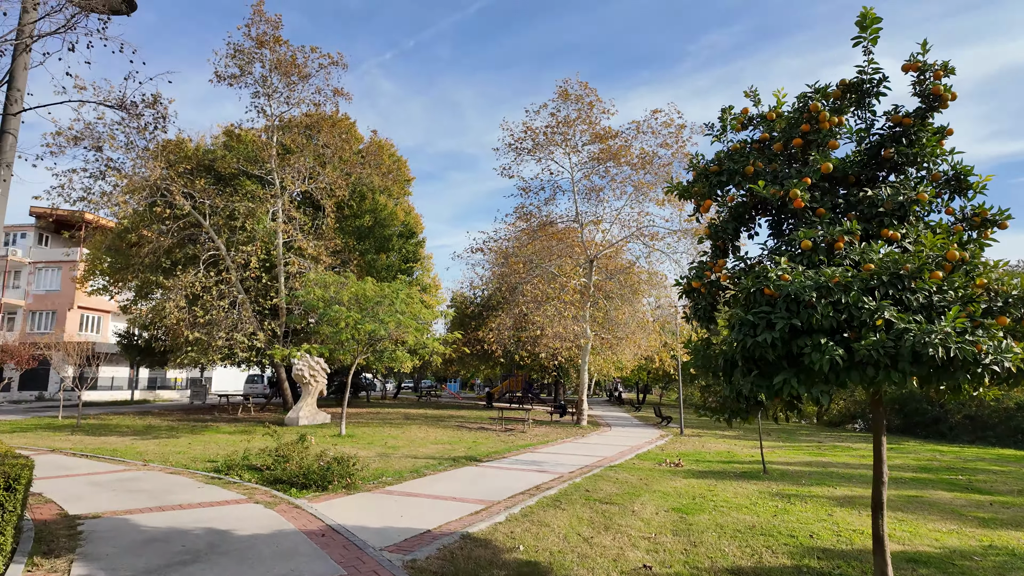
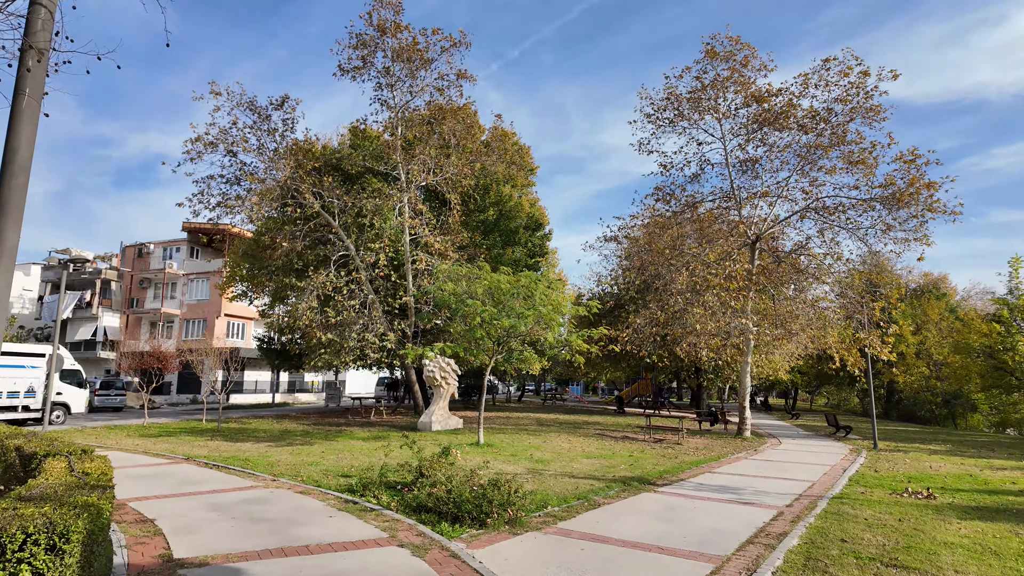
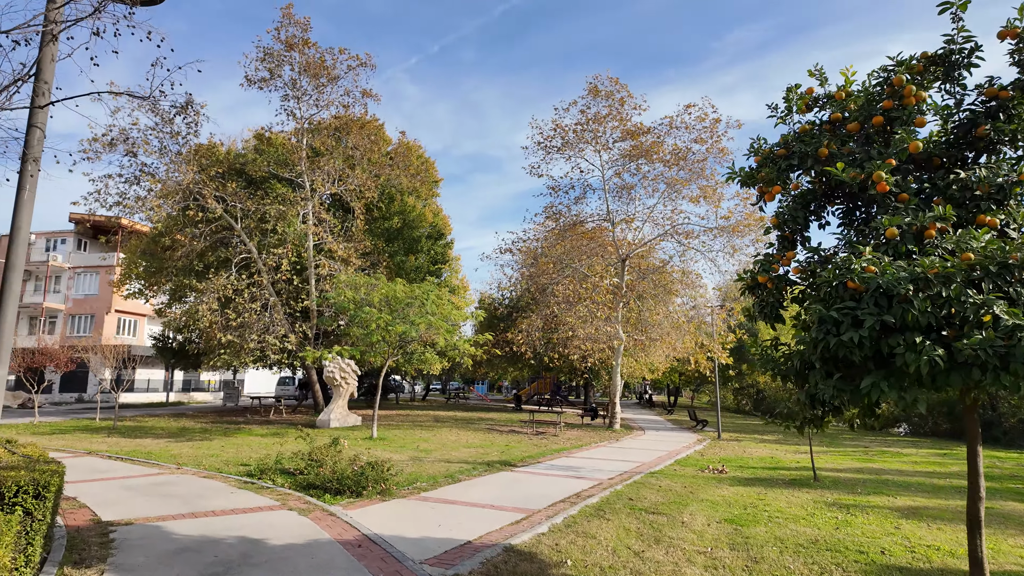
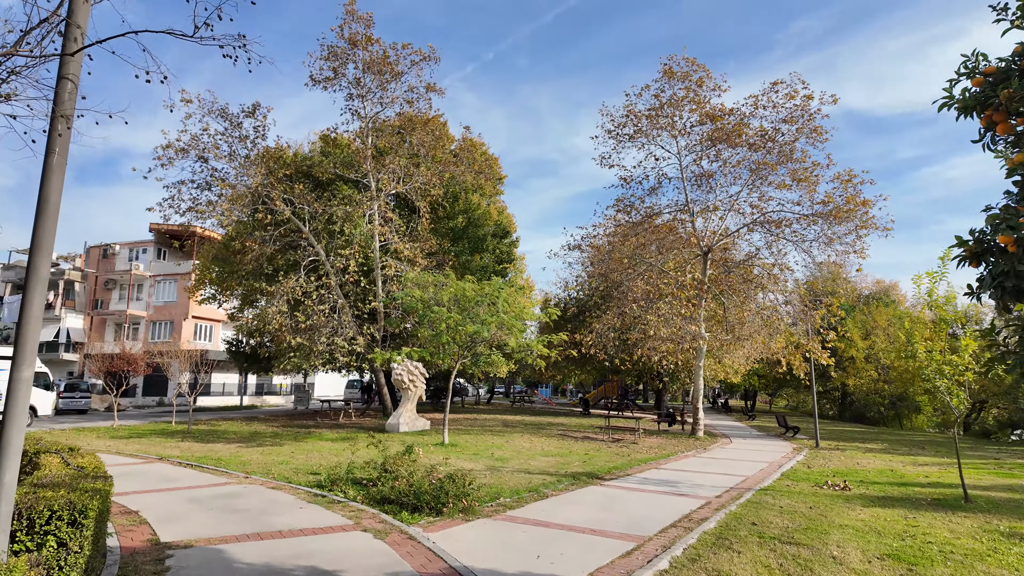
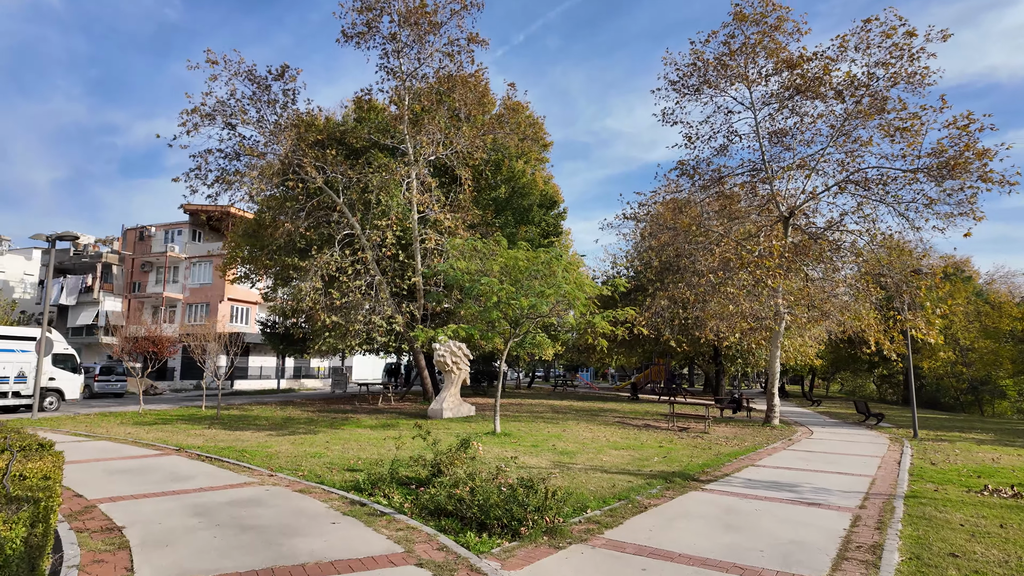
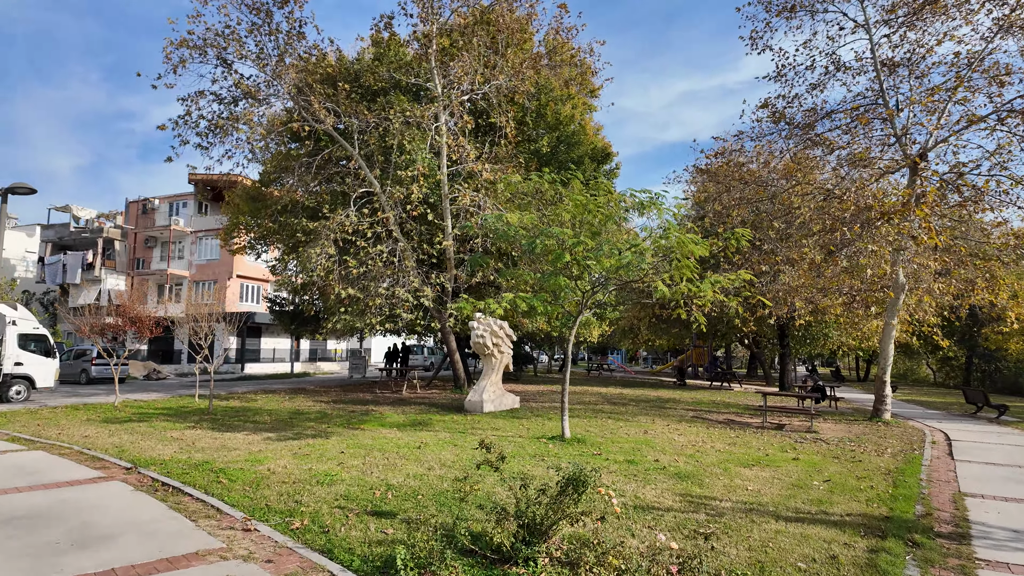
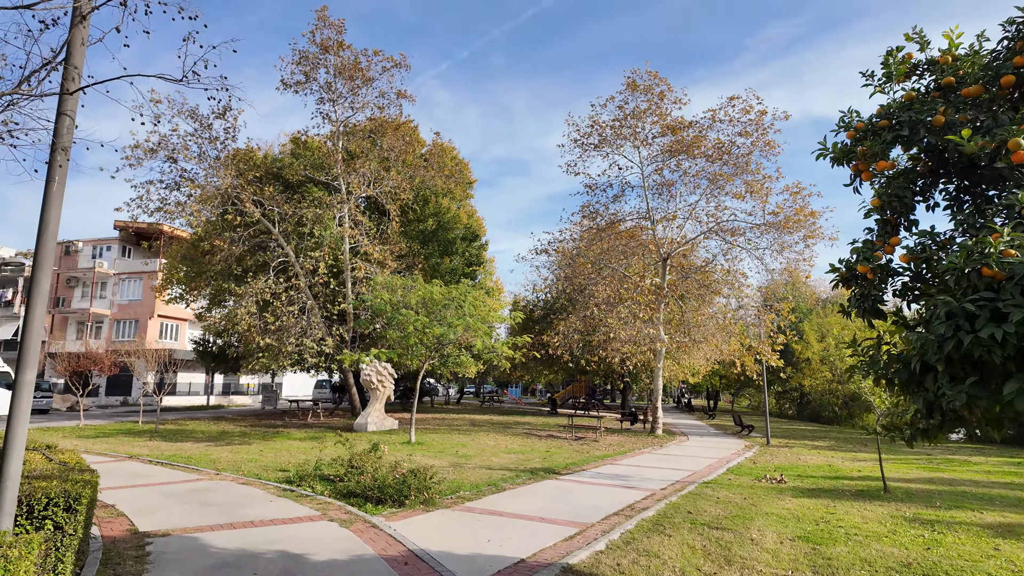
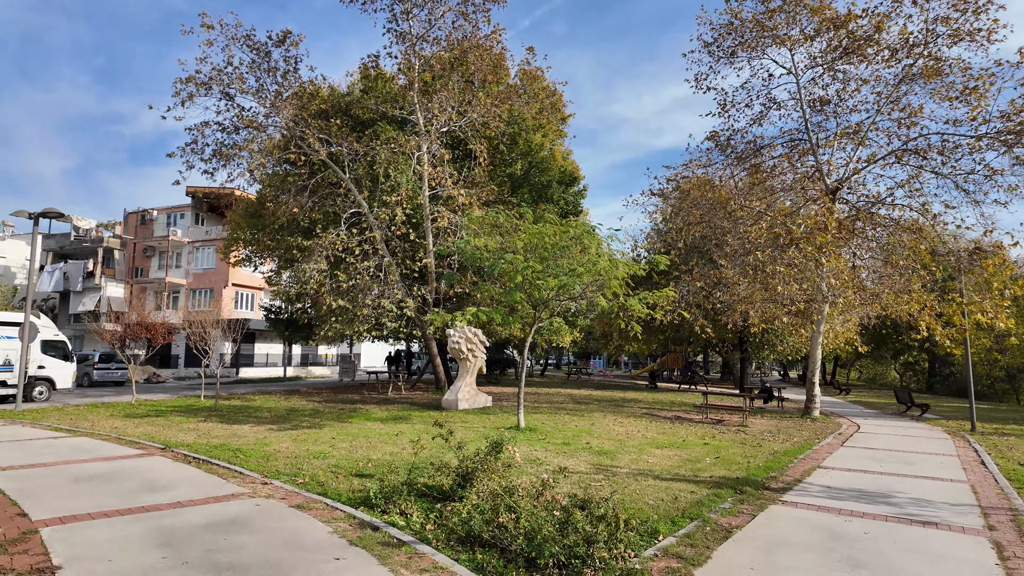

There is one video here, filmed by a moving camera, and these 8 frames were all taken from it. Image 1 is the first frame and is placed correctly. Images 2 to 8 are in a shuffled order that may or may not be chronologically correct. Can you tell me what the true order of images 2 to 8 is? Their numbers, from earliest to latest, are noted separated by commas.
3, 7, 4, 2, 5, 8, 6
